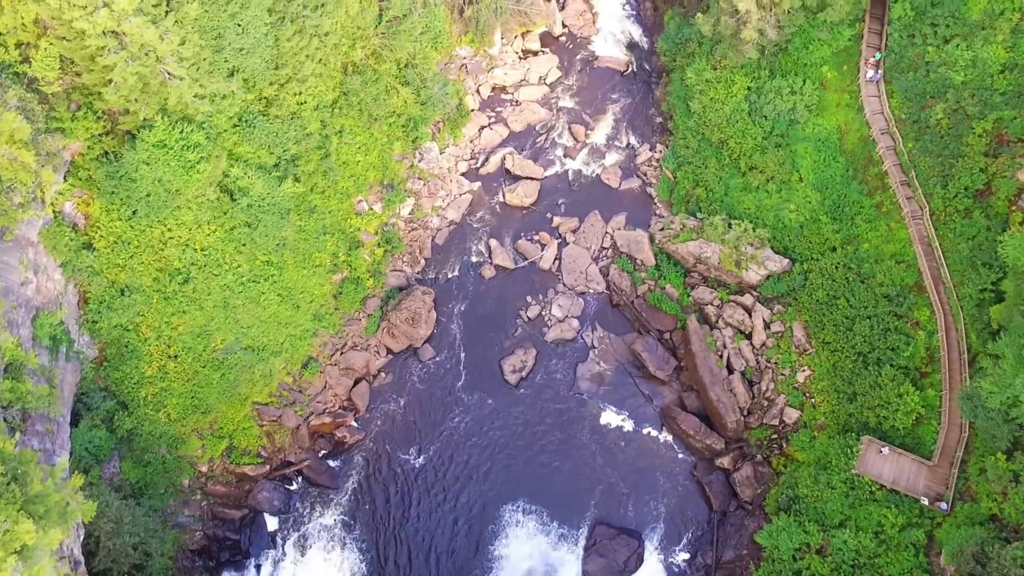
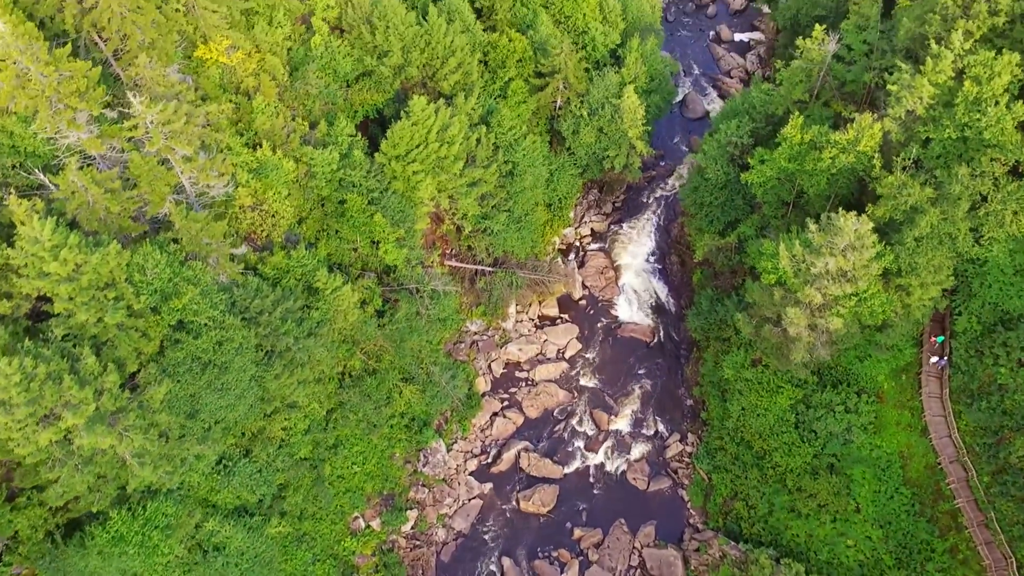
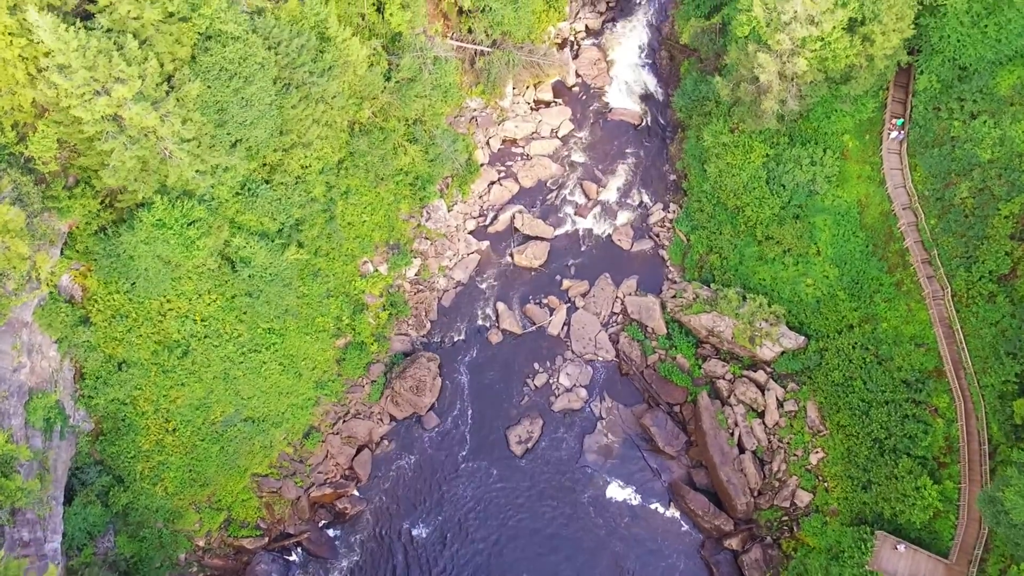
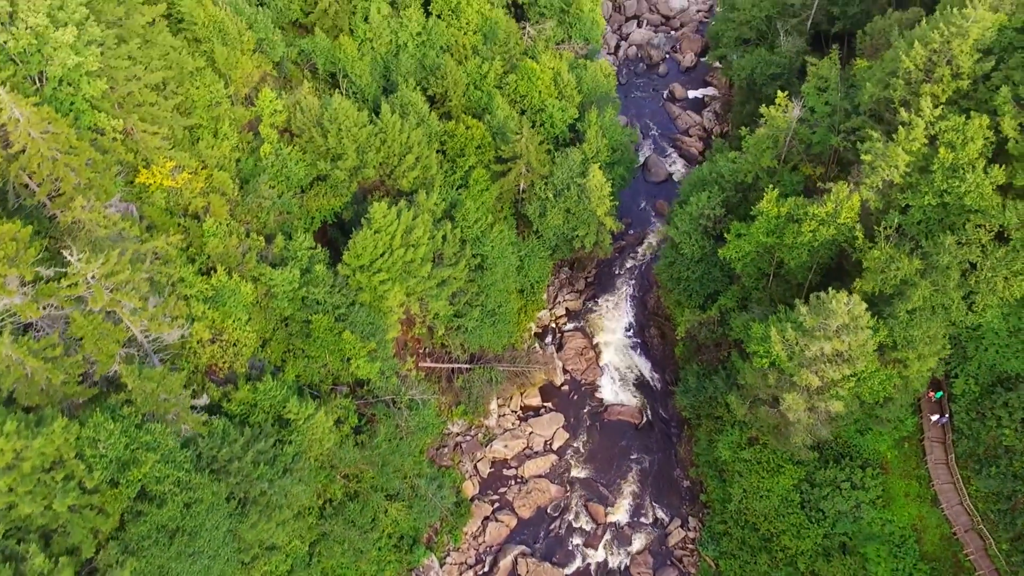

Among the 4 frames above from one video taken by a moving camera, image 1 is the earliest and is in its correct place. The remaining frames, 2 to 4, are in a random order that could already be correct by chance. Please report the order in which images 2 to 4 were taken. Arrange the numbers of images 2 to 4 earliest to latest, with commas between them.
3, 2, 4
